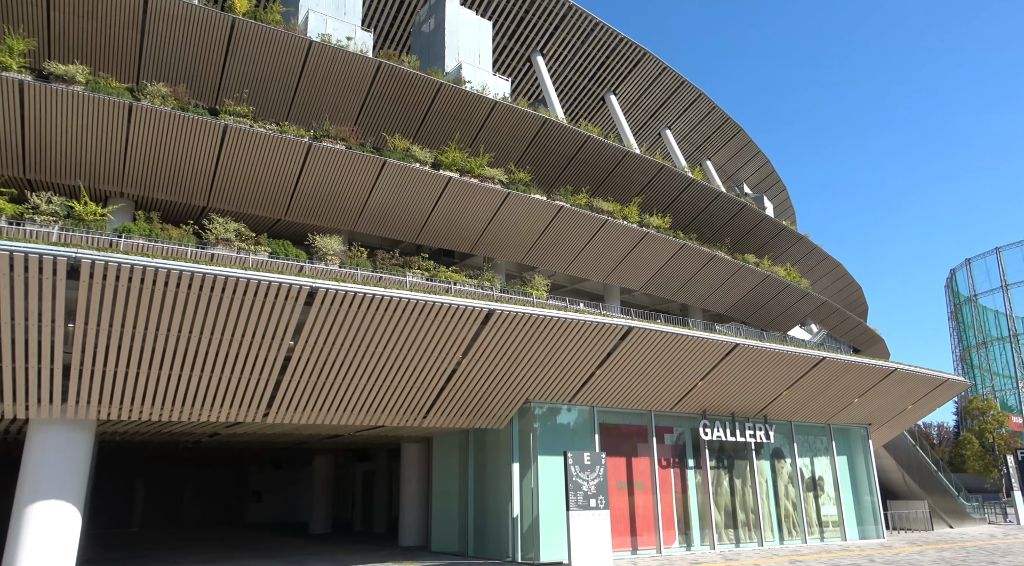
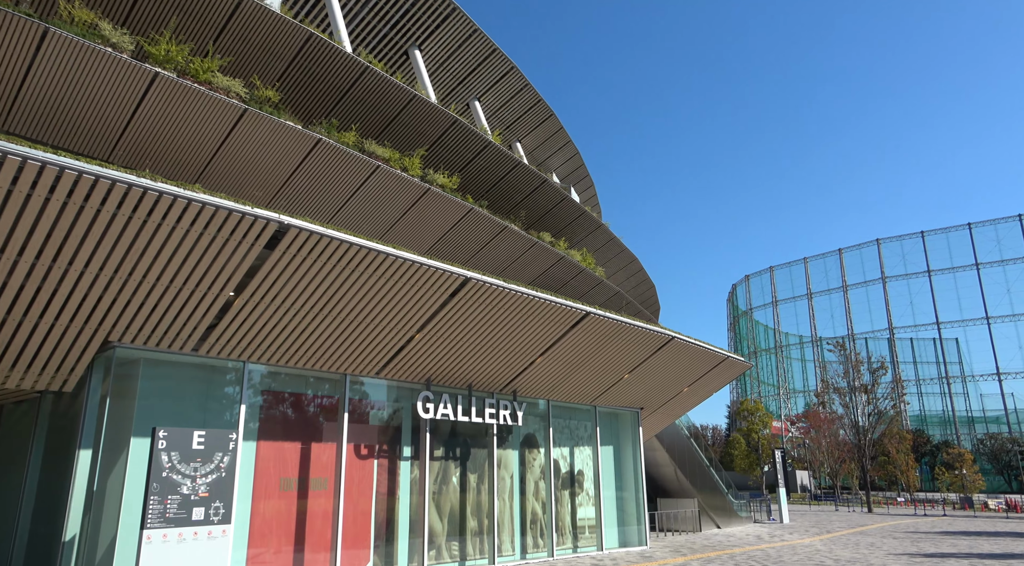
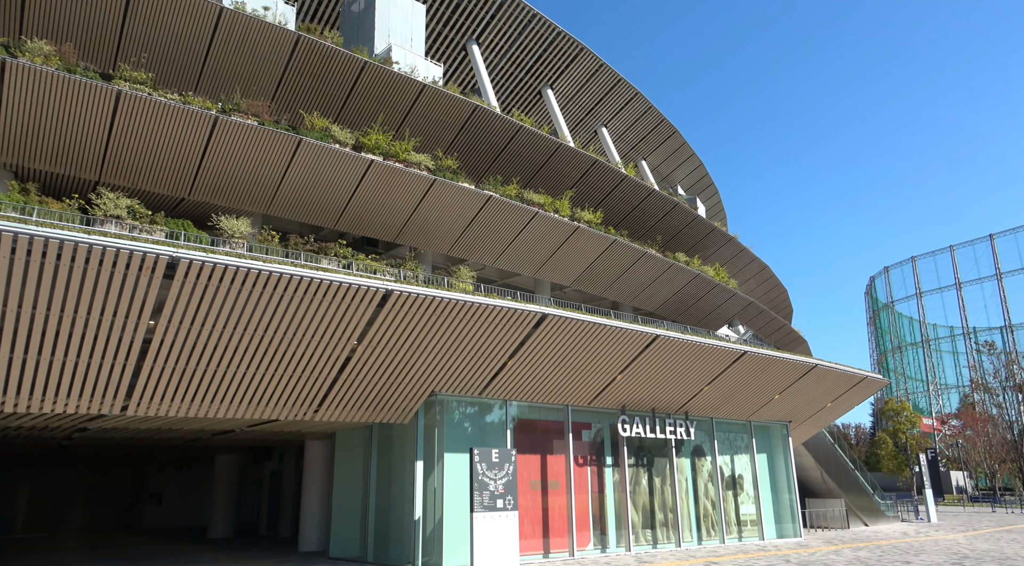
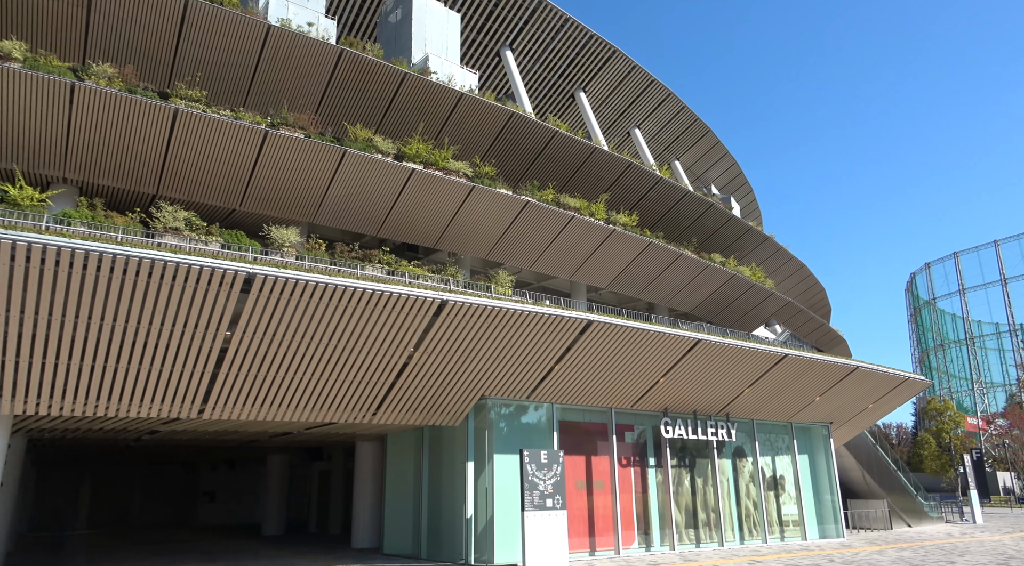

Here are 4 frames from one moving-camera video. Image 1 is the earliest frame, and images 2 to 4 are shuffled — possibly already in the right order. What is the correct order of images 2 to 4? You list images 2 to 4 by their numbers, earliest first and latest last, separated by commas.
4, 3, 2
